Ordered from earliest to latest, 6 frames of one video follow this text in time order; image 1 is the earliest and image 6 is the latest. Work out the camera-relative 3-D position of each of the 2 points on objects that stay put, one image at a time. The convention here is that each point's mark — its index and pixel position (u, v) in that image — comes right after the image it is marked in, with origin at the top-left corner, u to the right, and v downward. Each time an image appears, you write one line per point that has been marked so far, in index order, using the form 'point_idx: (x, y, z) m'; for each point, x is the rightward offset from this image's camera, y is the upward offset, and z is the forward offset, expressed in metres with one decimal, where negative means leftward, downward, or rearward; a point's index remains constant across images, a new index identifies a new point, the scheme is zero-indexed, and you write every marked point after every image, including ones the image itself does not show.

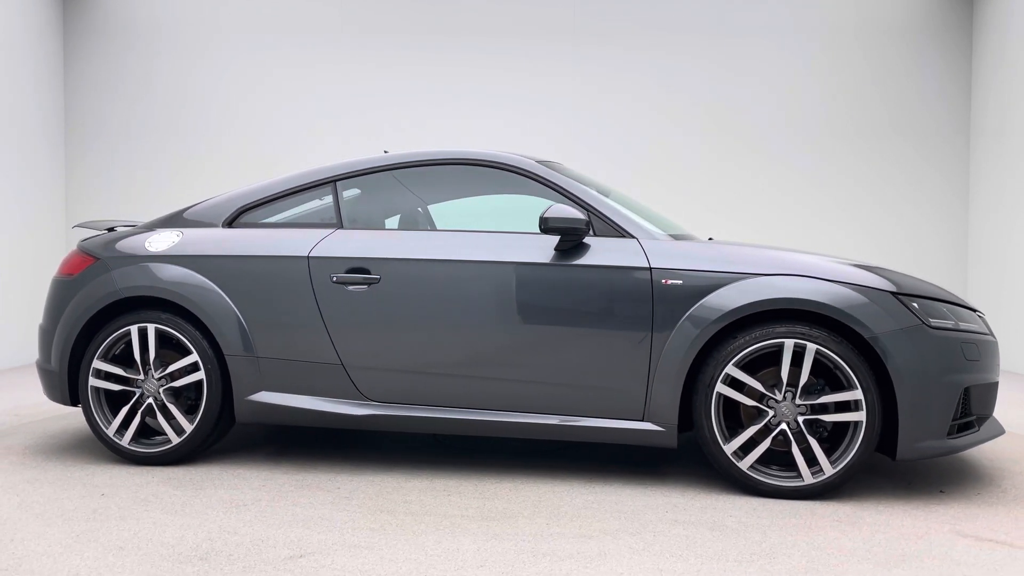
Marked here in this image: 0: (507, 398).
0: (-0.1, -0.4, +3.3) m
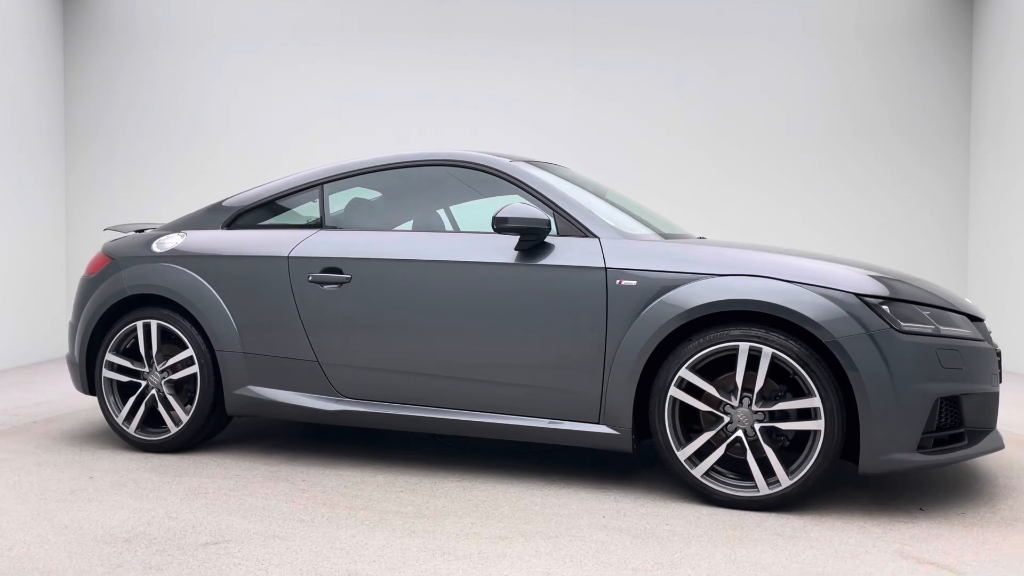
0: (-0.2, -0.4, +3.3) m
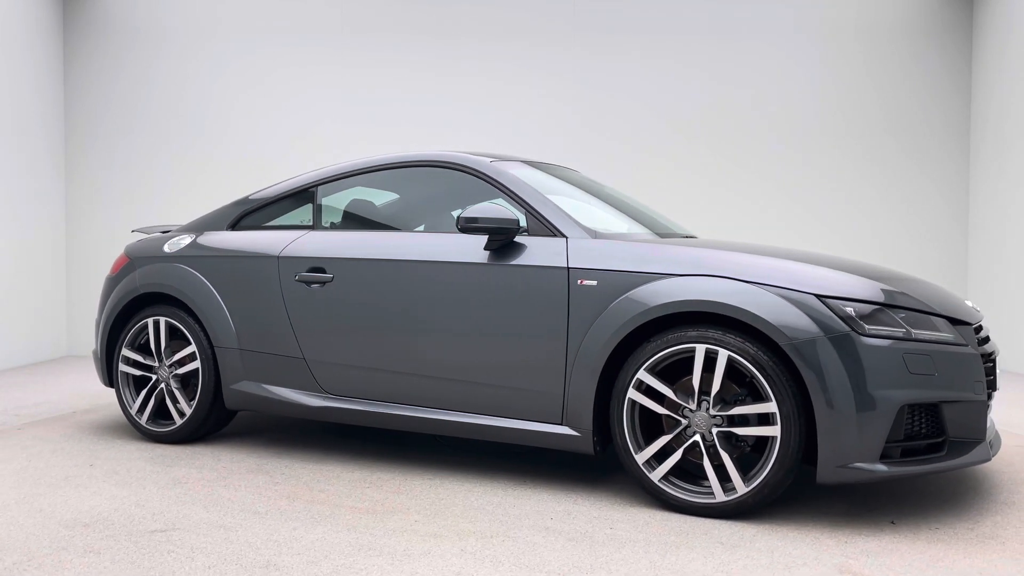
0: (-0.3, -0.4, +3.3) m
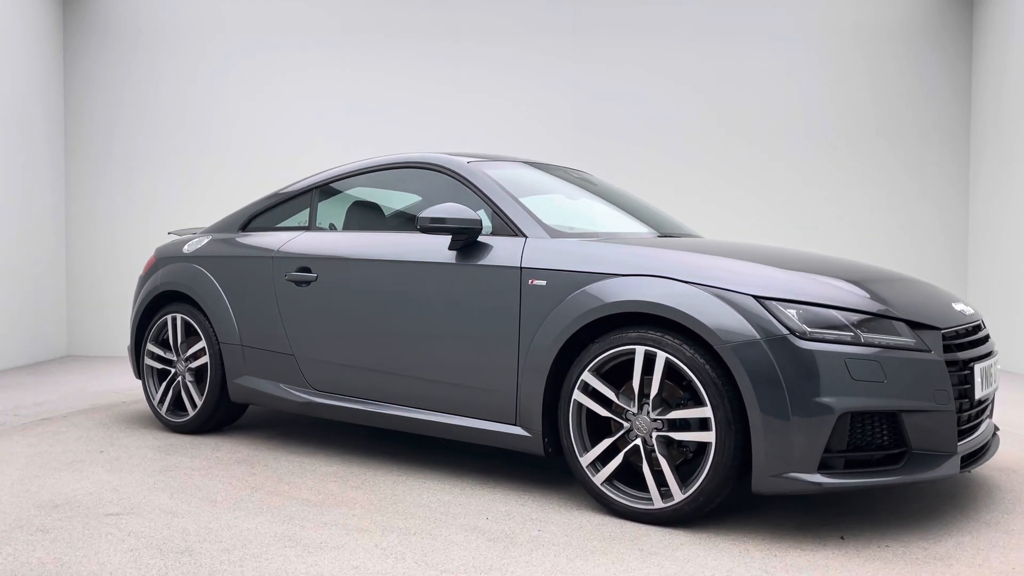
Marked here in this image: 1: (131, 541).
0: (-0.4, -0.4, +3.4) m
1: (-1.1, -0.7, +2.4) m
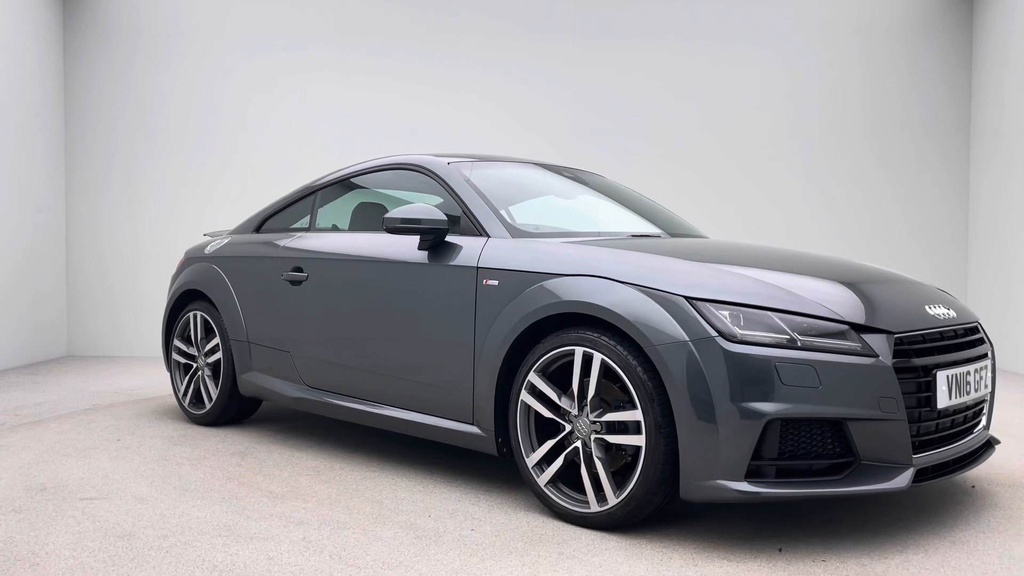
0: (-0.5, -0.4, +3.5) m
1: (-1.3, -0.7, +2.6) m
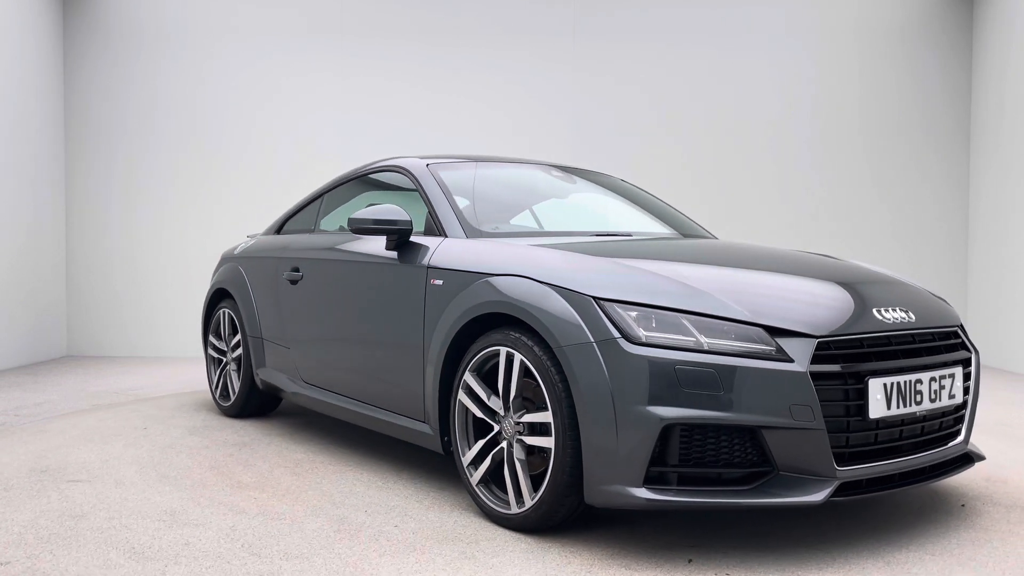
0: (-0.6, -0.4, +3.6) m
1: (-1.6, -0.7, +2.8) m
